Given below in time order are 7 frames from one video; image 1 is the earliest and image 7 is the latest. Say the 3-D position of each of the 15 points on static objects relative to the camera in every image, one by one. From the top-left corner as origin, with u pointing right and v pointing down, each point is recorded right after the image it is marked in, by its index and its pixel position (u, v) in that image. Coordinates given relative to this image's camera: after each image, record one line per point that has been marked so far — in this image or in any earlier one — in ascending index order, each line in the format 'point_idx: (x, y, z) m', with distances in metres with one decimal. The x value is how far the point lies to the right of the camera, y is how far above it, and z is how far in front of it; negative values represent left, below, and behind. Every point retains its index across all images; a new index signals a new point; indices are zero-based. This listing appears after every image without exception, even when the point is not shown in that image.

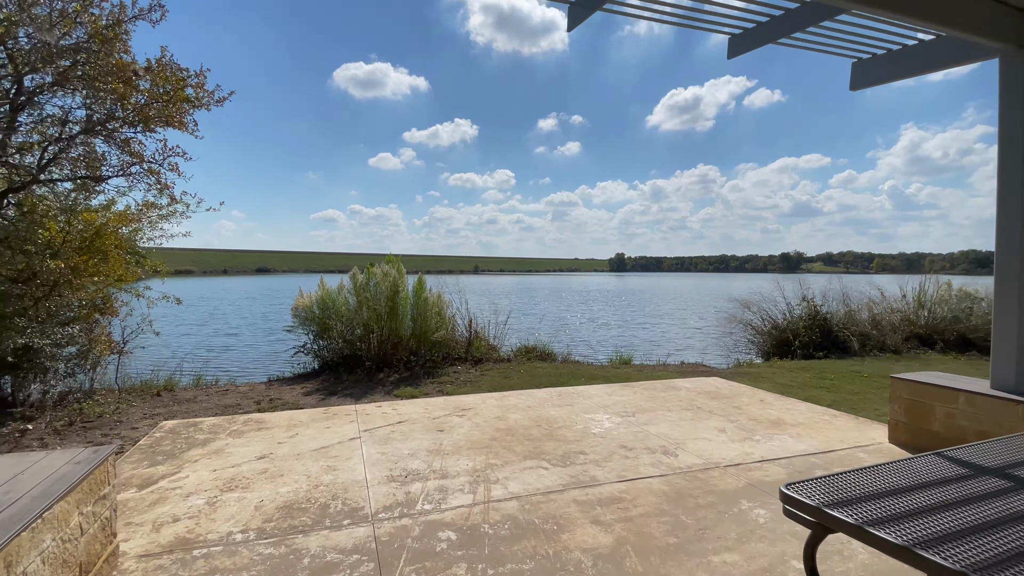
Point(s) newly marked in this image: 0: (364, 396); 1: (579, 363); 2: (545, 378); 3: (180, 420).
0: (-2.0, -1.5, +7.1) m
1: (+1.3, -1.5, +10.0) m
2: (+0.5, -1.4, +8.3) m
3: (-3.7, -1.5, +5.8) m
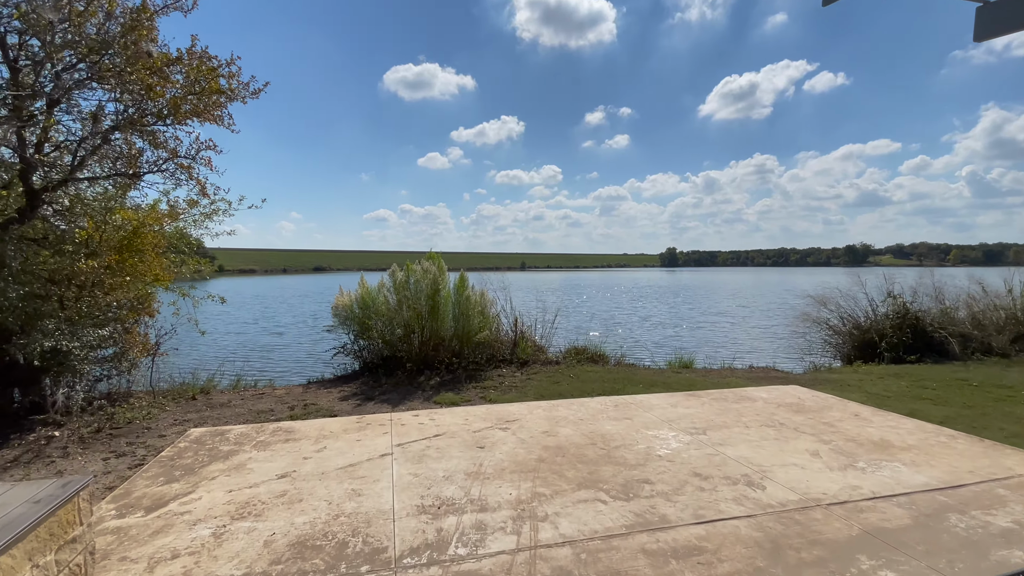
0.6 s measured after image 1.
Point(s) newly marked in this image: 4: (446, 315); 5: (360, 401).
0: (-1.4, -1.5, +6.6) m
1: (+2.2, -1.4, +9.2) m
2: (+1.3, -1.4, +7.5) m
3: (-3.2, -1.5, +5.5) m
4: (-1.1, -0.4, +8.4) m
5: (-2.0, -1.5, +6.7) m
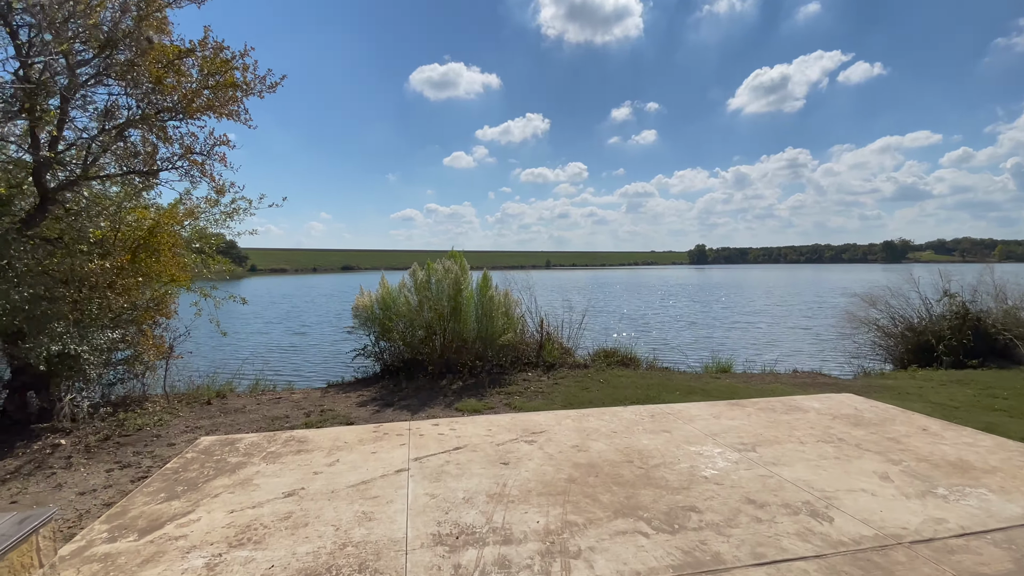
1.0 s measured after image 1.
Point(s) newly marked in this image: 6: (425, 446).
0: (-1.1, -1.5, +6.3) m
1: (+2.6, -1.4, +8.7) m
2: (+1.6, -1.4, +7.1) m
3: (-3.0, -1.5, +5.2) m
4: (-0.7, -0.4, +8.0) m
5: (-1.6, -1.5, +6.4) m
6: (-0.8, -1.4, +4.7) m
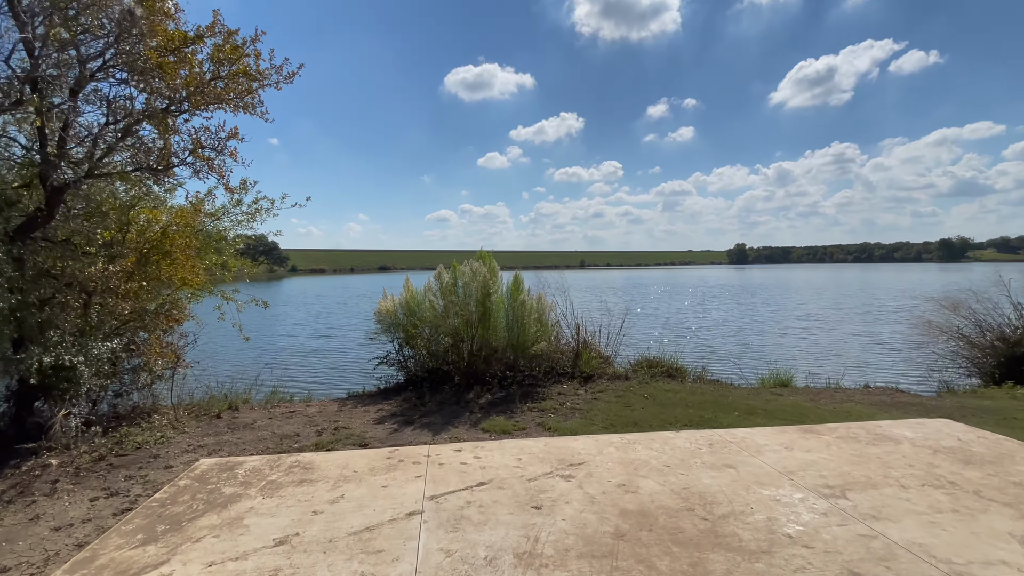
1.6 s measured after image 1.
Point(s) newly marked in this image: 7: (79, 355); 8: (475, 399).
0: (-0.7, -1.5, +5.6) m
1: (+3.1, -1.5, +7.8) m
2: (+2.0, -1.4, +6.2) m
3: (-2.7, -1.6, +4.7) m
4: (-0.2, -0.5, +7.3) m
5: (-1.3, -1.5, +5.8) m
6: (-0.5, -1.5, +4.1) m
7: (-4.2, -0.6, +5.0) m
8: (-0.5, -1.5, +6.8) m
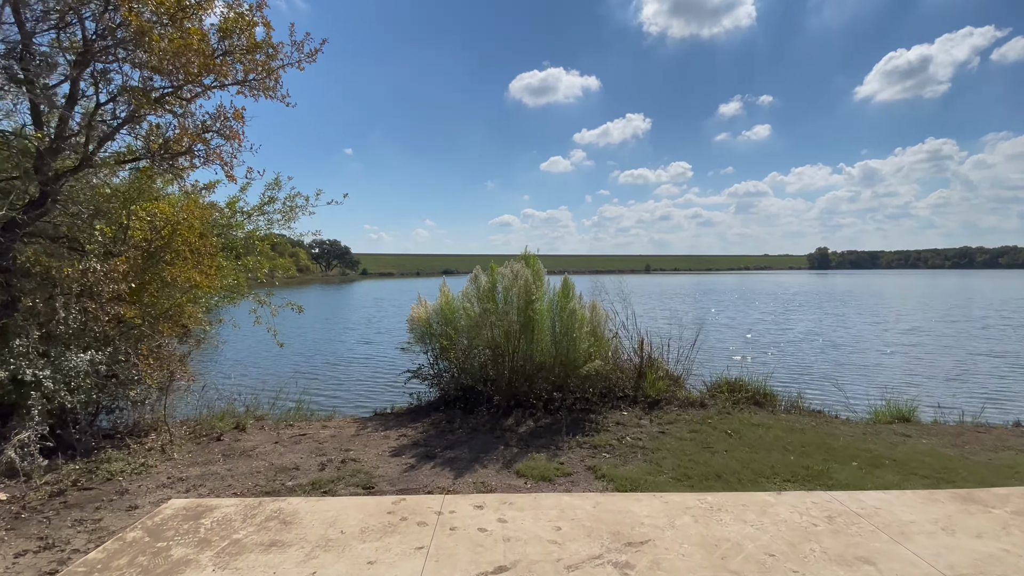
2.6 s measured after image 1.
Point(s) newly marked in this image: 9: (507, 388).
0: (-0.4, -1.6, +4.5) m
1: (+3.7, -1.6, +6.2) m
2: (+2.5, -1.5, +4.8) m
3: (-2.4, -1.6, +3.8) m
4: (+0.4, -0.6, +6.2) m
5: (-0.9, -1.6, +4.7) m
6: (-0.4, -1.5, +3.0) m
7: (-3.8, -0.7, +4.3) m
8: (0.0, -1.5, +5.7) m
9: (-0.1, -1.2, +6.2) m
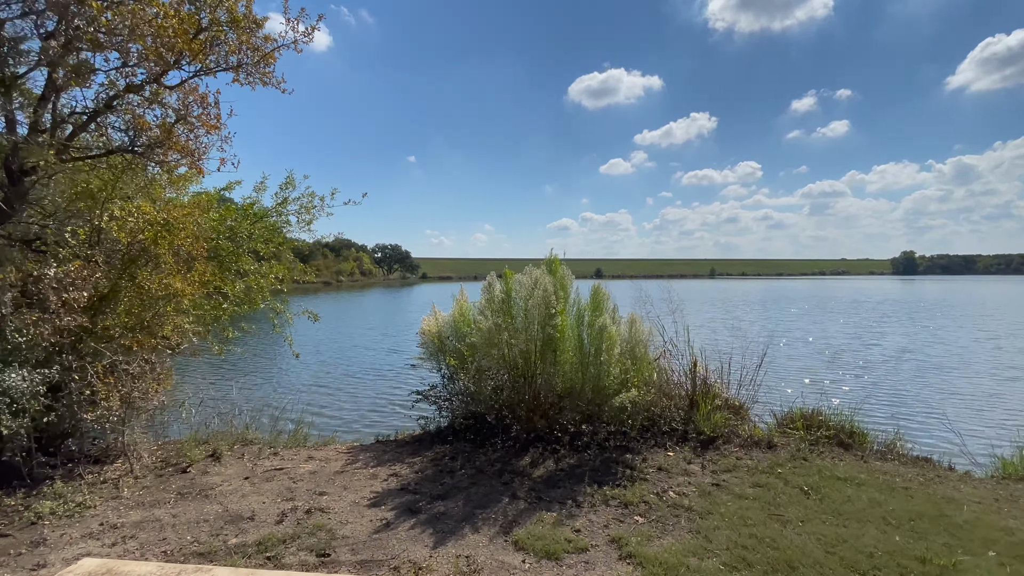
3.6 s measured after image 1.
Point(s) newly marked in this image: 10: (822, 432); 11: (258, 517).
0: (-0.4, -1.7, +3.6) m
1: (+3.9, -1.7, +4.8) m
2: (+2.5, -1.6, +3.5) m
3: (-2.5, -1.7, +3.1) m
4: (+0.6, -0.7, +5.1) m
5: (-0.9, -1.7, +3.8) m
6: (-0.5, -1.6, +2.0) m
7: (-3.8, -0.7, +3.7) m
8: (+0.1, -1.6, +4.7) m
9: (+0.1, -1.3, +5.2) m
10: (+3.4, -1.5, +5.7) m
11: (-1.9, -1.7, +3.8) m
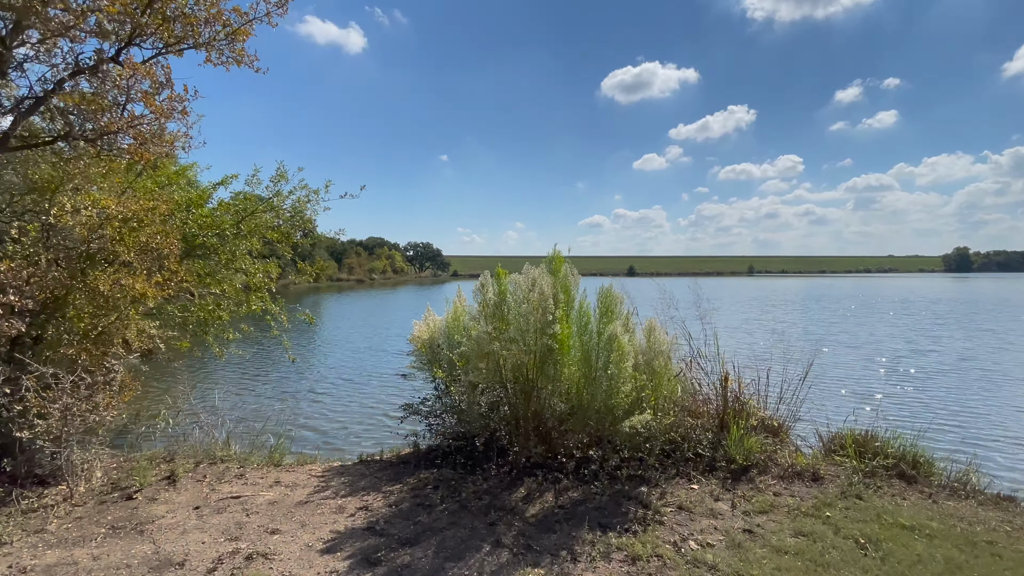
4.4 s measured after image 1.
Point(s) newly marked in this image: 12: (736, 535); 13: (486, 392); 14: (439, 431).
0: (-0.5, -1.7, +2.9) m
1: (+3.8, -1.7, +3.8) m
2: (+2.3, -1.7, +2.7) m
3: (-2.6, -1.7, +2.5) m
4: (+0.5, -0.7, +4.3) m
5: (-1.0, -1.7, +3.2) m
6: (-0.8, -1.7, +1.4) m
7: (-4.0, -0.7, +3.3) m
8: (+0.1, -1.6, +3.9) m
9: (+0.1, -1.3, +4.5) m
10: (+3.4, -1.6, +4.8) m
11: (-2.0, -1.7, +3.2) m
12: (+1.5, -1.7, +3.6) m
13: (-0.2, -0.9, +4.6) m
14: (-0.6, -1.4, +5.1) m
